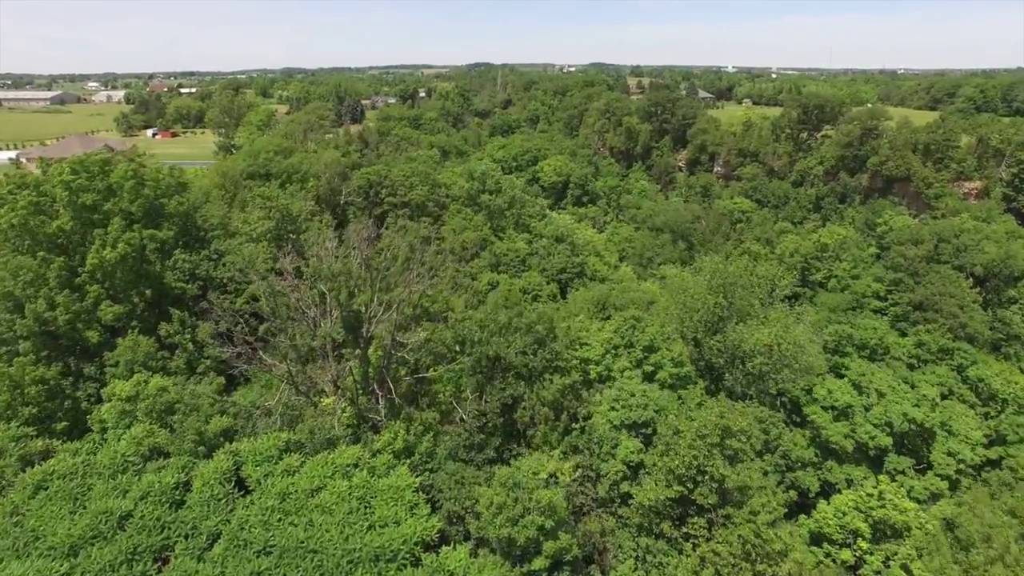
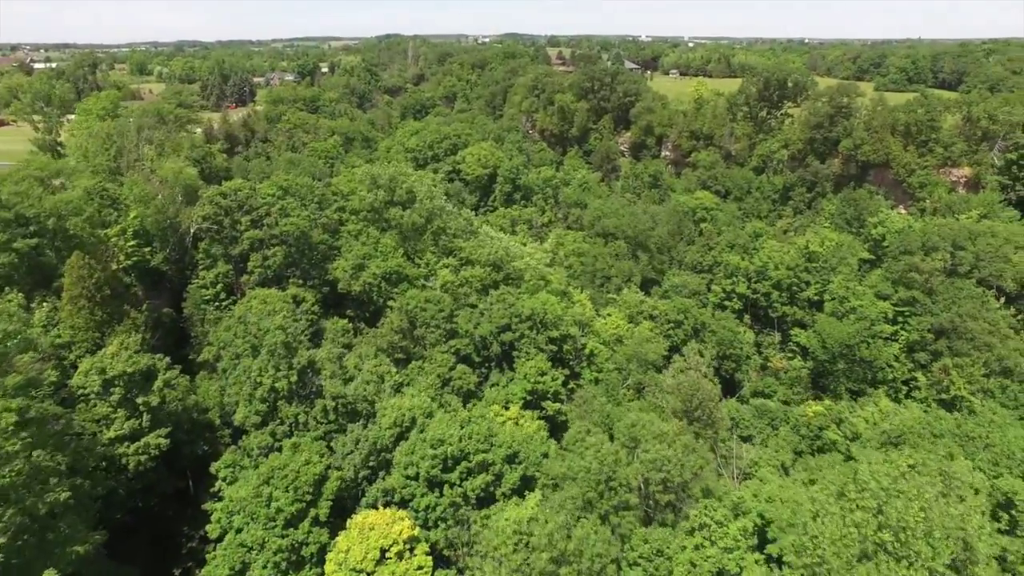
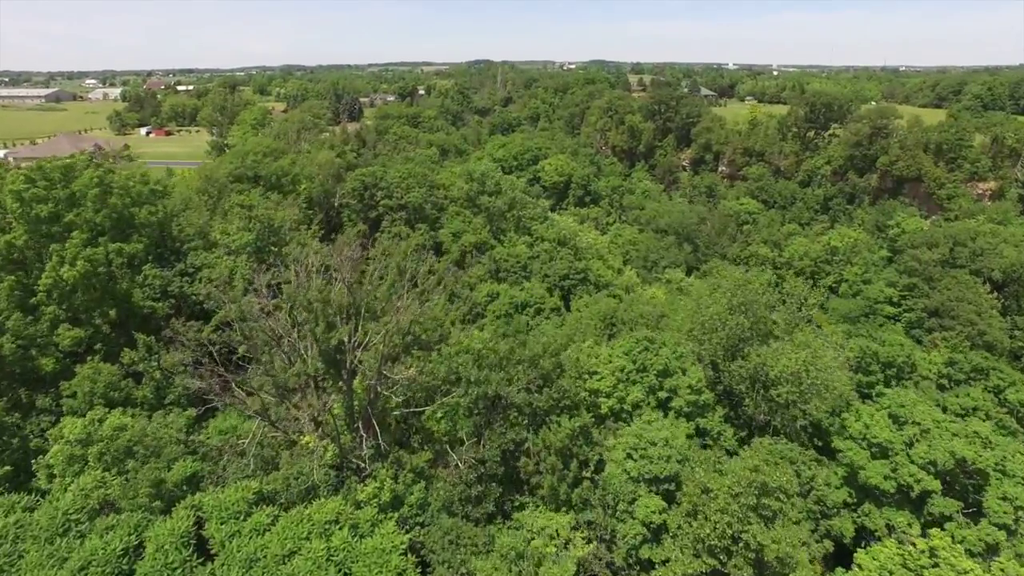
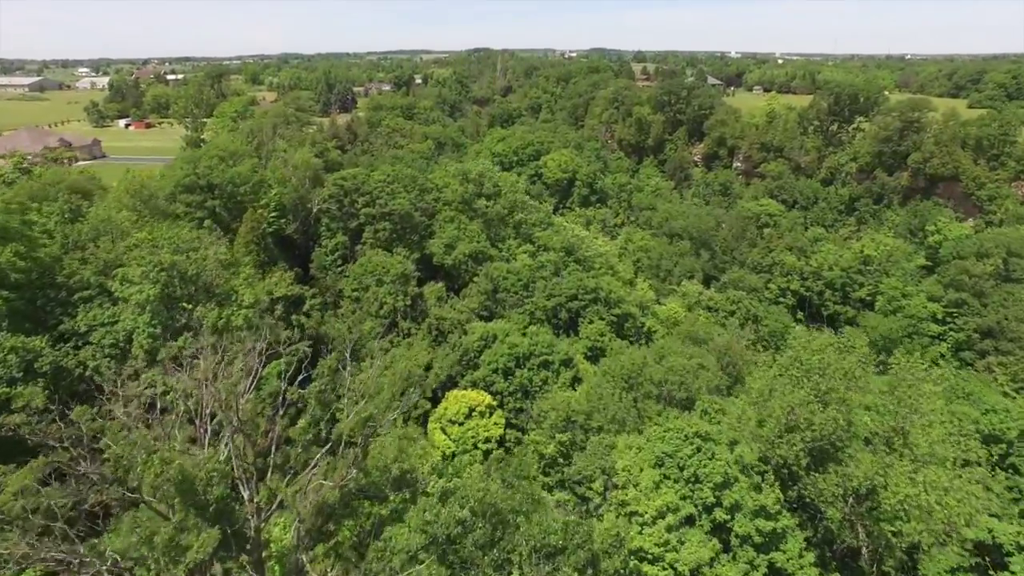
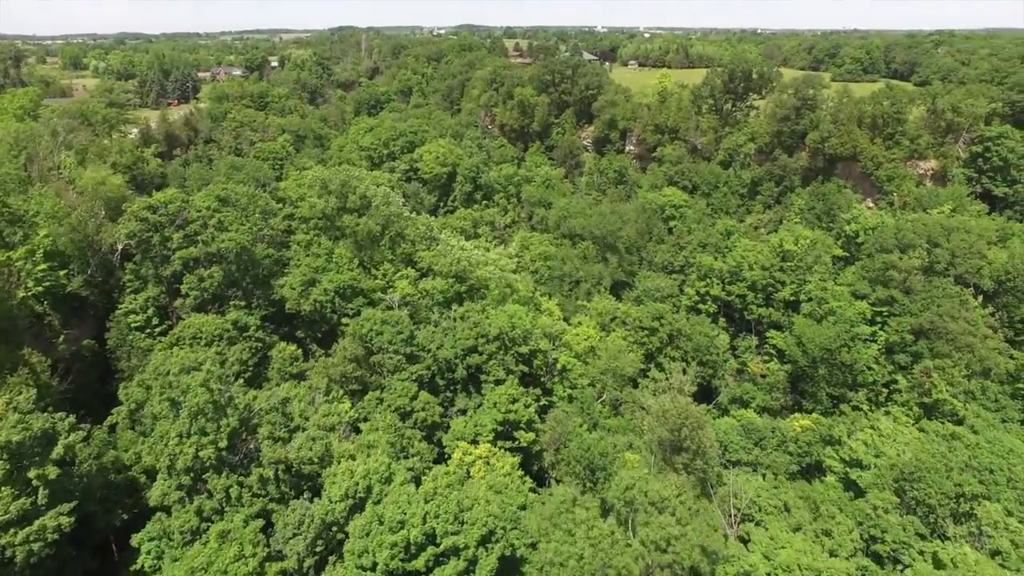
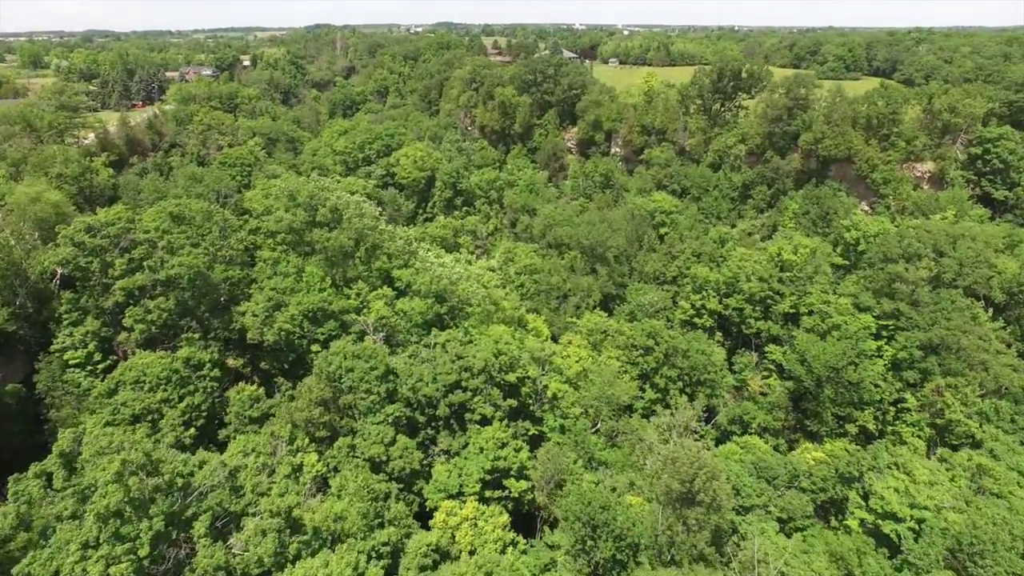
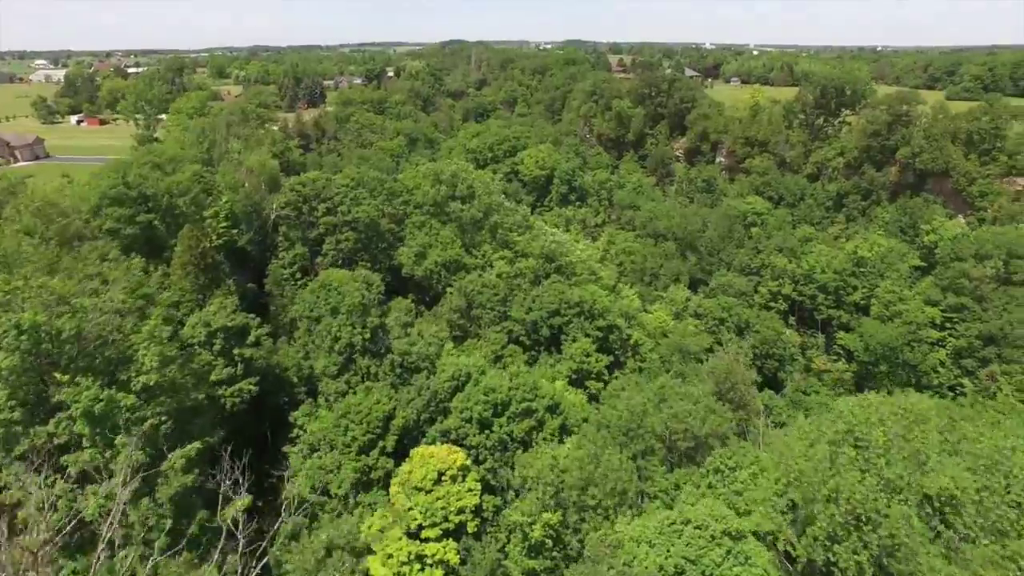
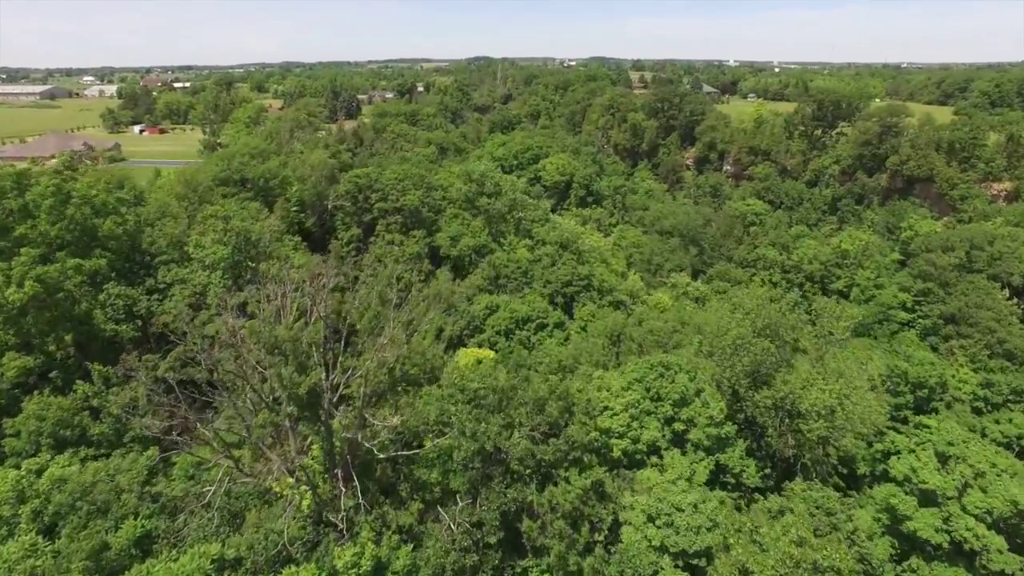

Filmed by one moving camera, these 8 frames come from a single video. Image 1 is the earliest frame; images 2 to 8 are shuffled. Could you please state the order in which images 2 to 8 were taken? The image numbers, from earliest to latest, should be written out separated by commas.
3, 8, 4, 7, 2, 5, 6
